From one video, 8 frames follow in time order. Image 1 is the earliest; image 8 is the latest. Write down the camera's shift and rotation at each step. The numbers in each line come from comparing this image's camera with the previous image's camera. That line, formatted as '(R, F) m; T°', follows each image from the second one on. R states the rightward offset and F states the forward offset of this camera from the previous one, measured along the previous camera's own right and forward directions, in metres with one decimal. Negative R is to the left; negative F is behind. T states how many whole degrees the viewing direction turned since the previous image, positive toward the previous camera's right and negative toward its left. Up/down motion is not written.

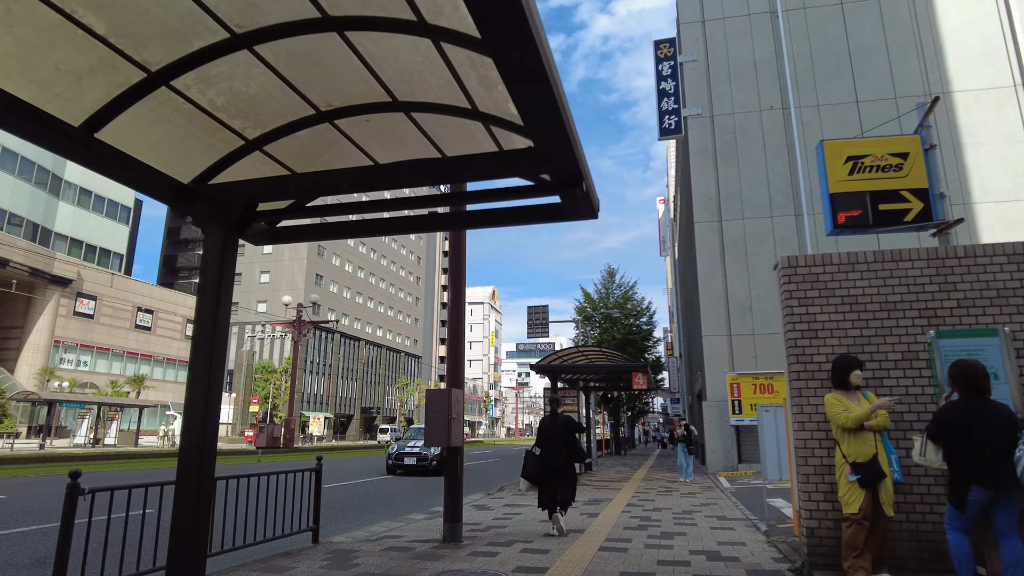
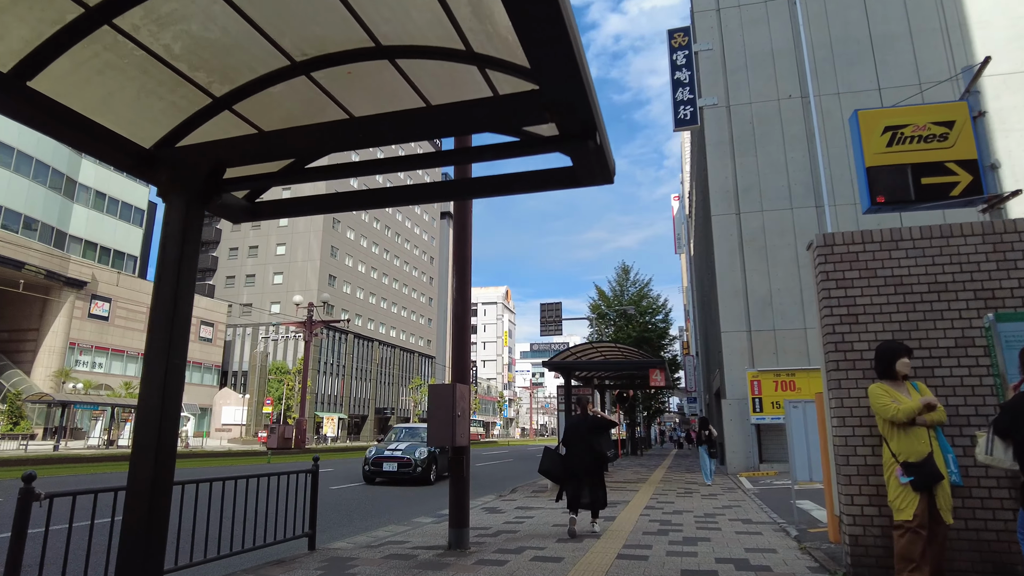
(0.0, +0.5) m; -1°
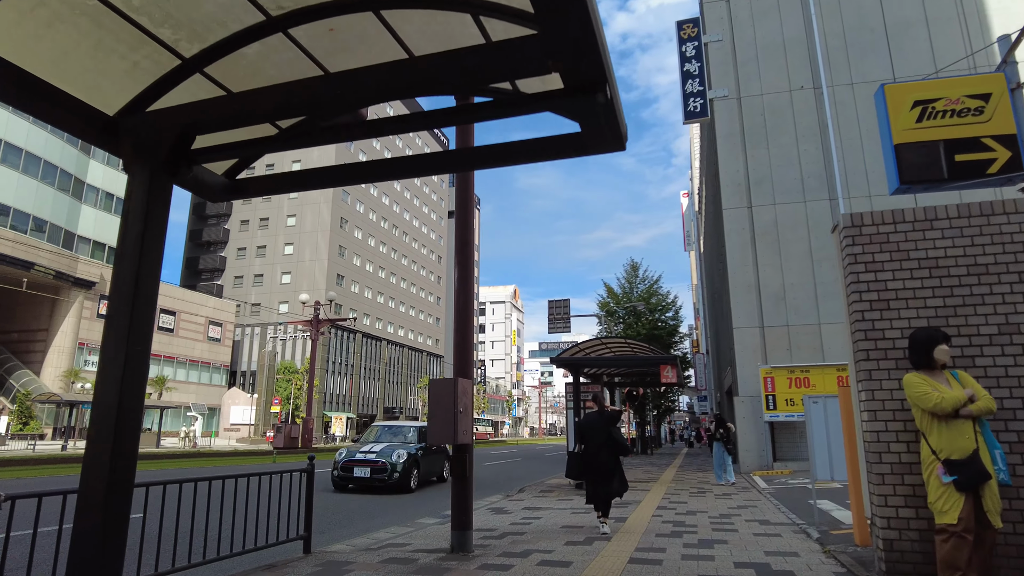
(0.0, +0.3) m; -1°
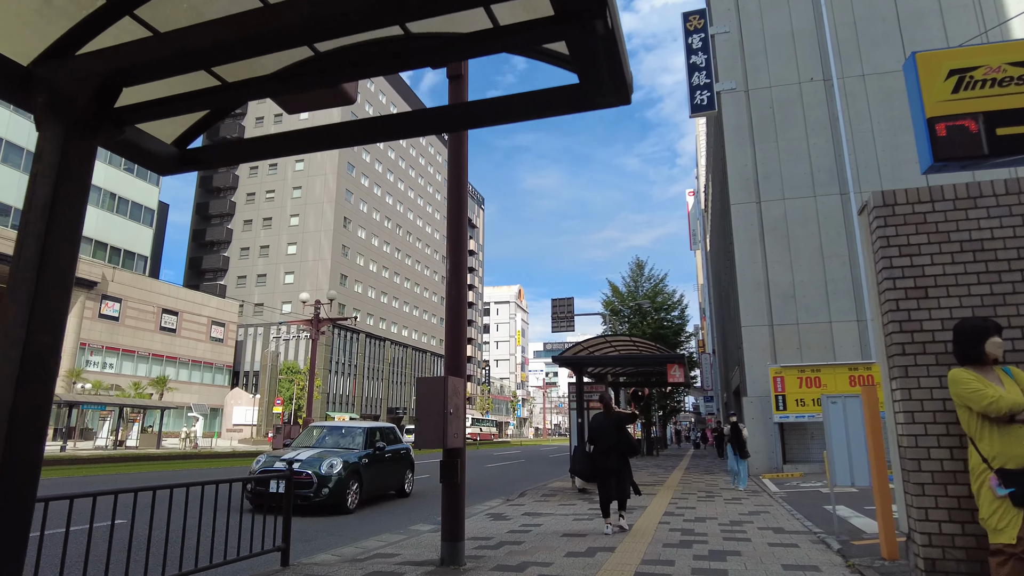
(+0.1, +0.5) m; 0°
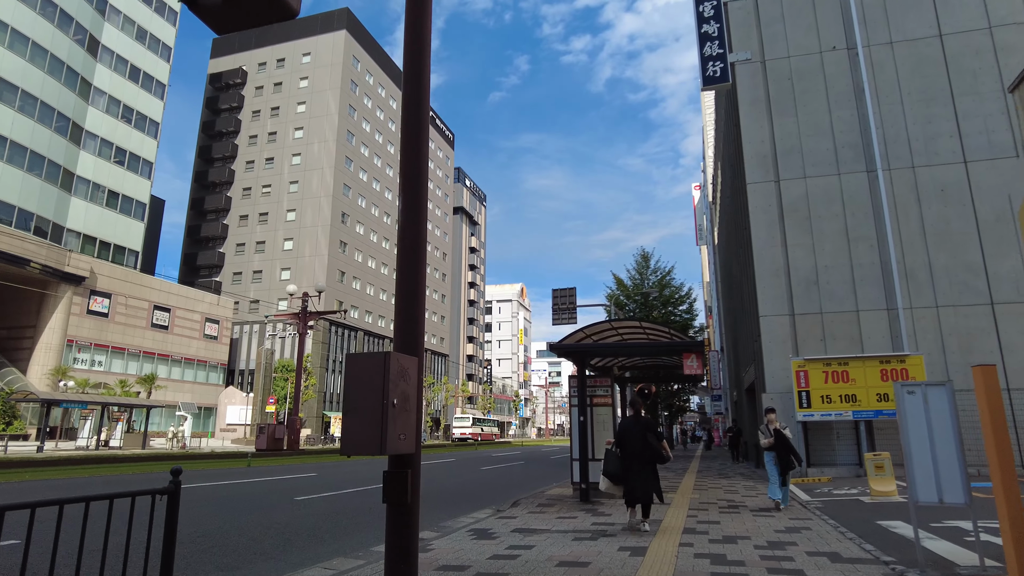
(+0.2, +1.5) m; 0°
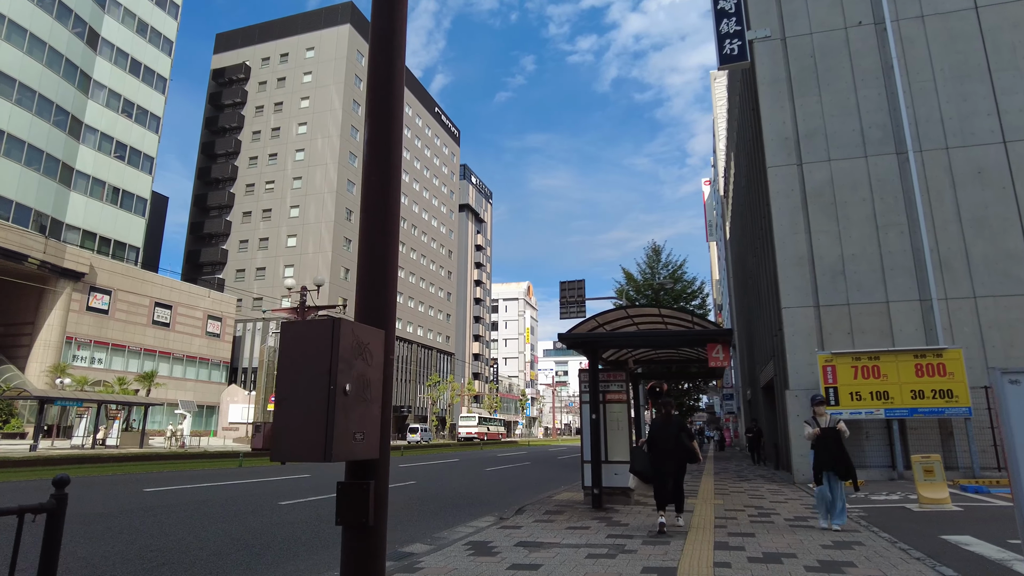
(0.0, +1.0) m; -1°
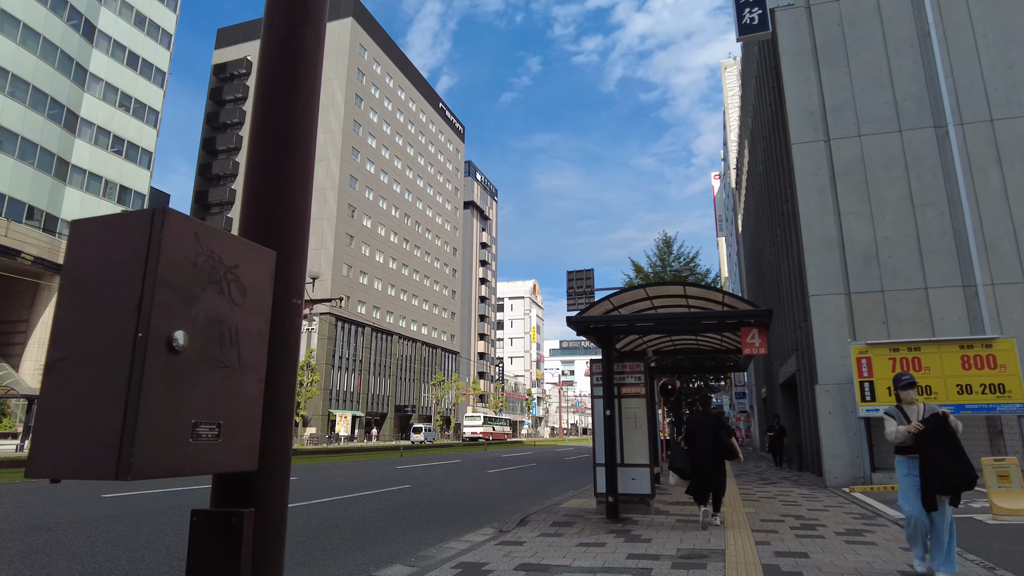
(+0.1, +1.2) m; -1°
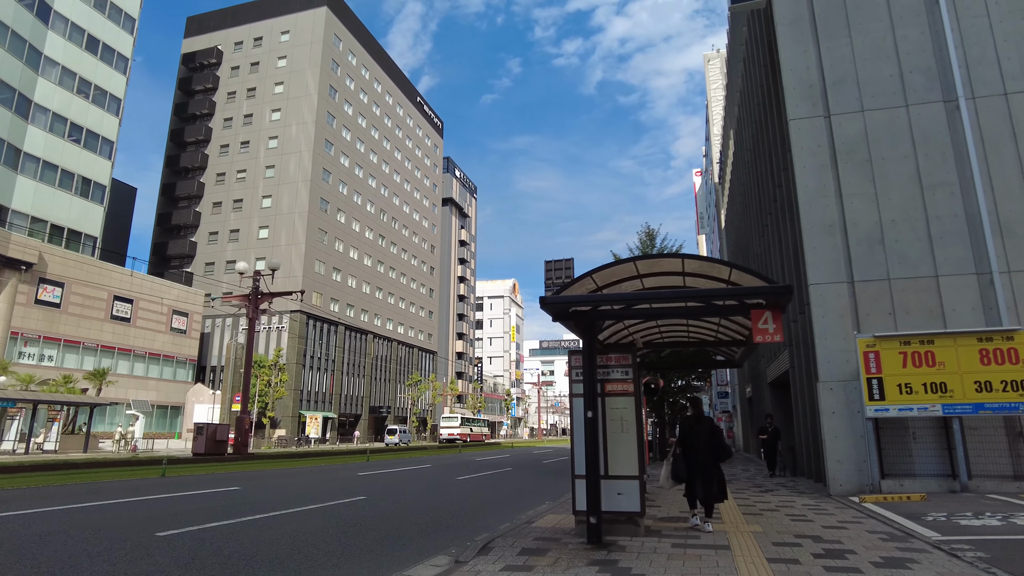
(+0.2, +1.5) m; +2°
